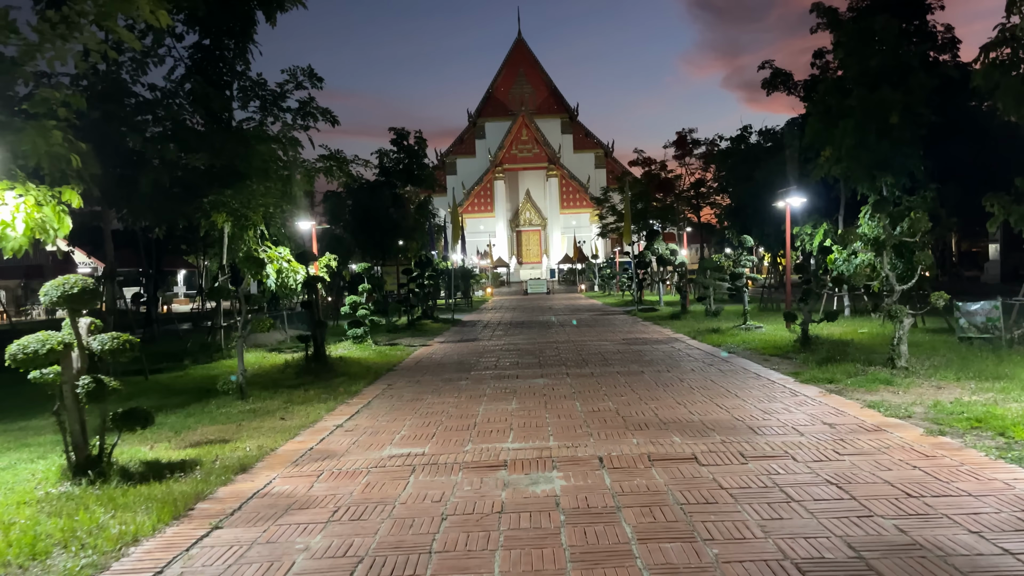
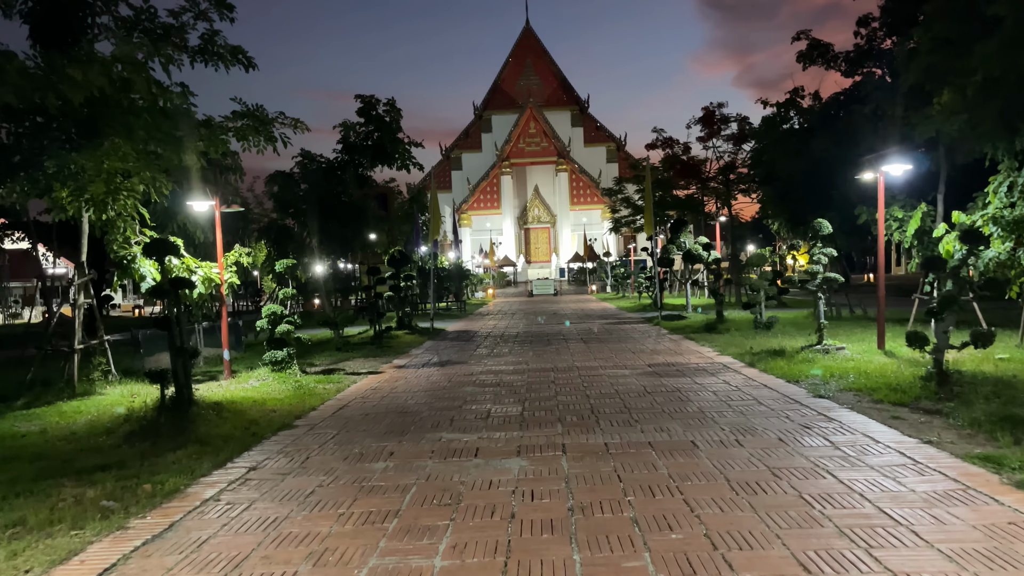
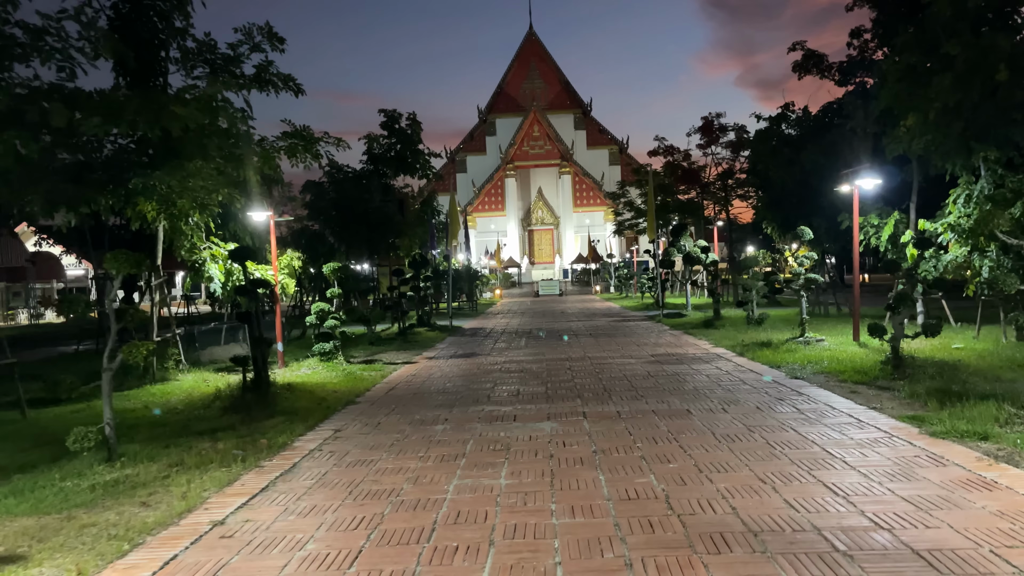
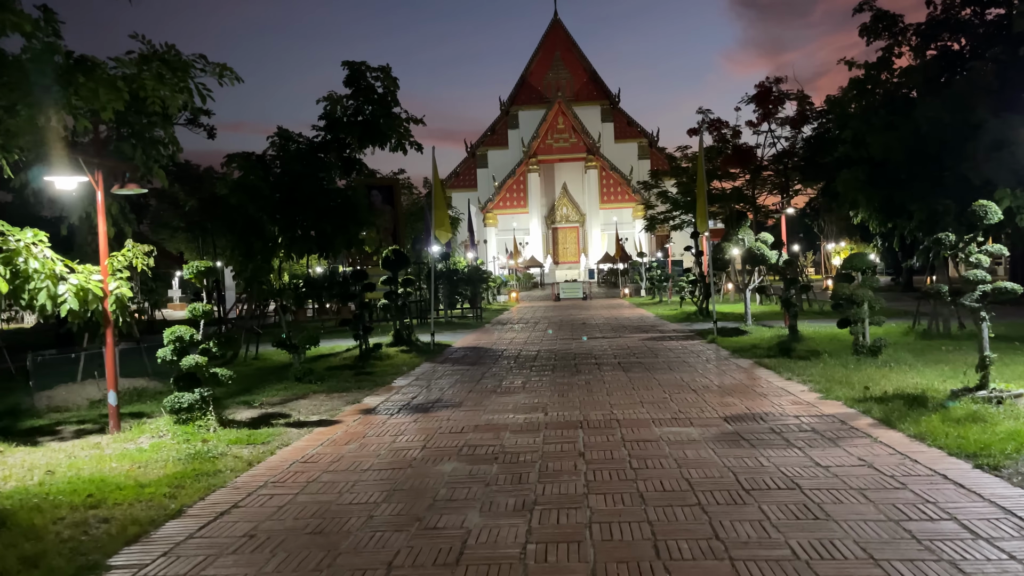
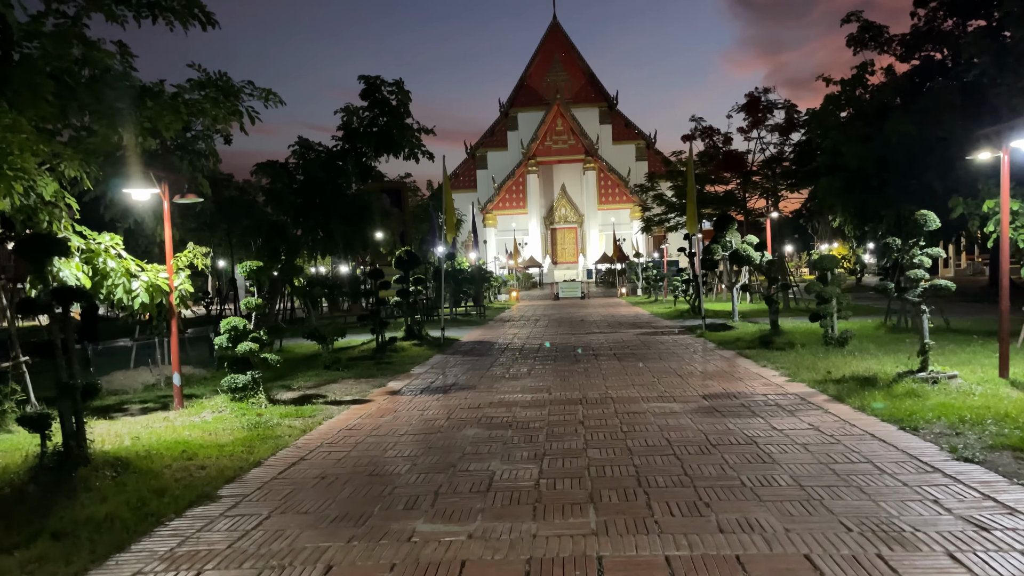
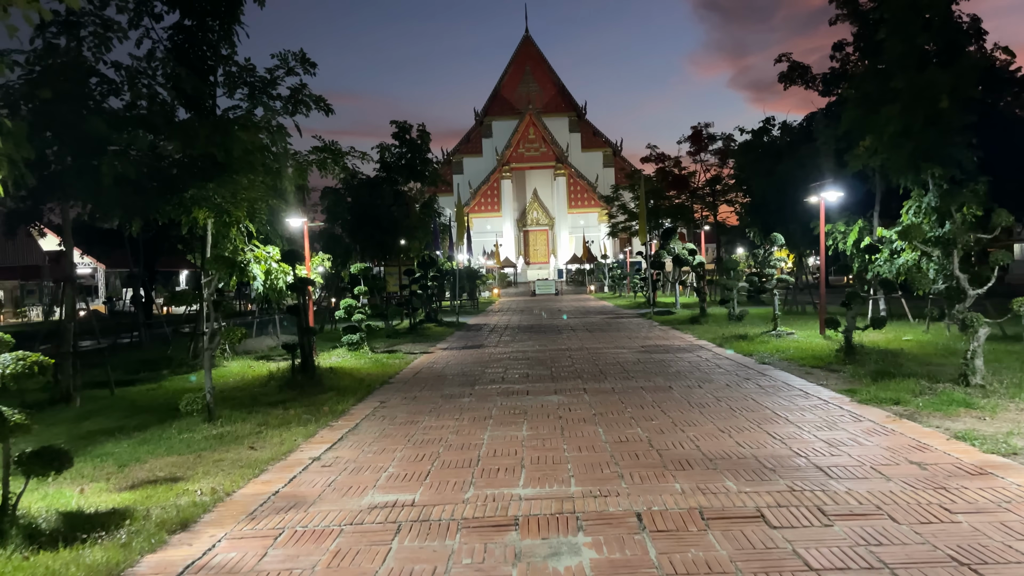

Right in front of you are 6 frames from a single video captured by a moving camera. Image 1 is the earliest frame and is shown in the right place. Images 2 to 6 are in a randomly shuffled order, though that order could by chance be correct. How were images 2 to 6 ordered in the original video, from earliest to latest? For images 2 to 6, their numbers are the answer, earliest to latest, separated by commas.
6, 3, 2, 5, 4
